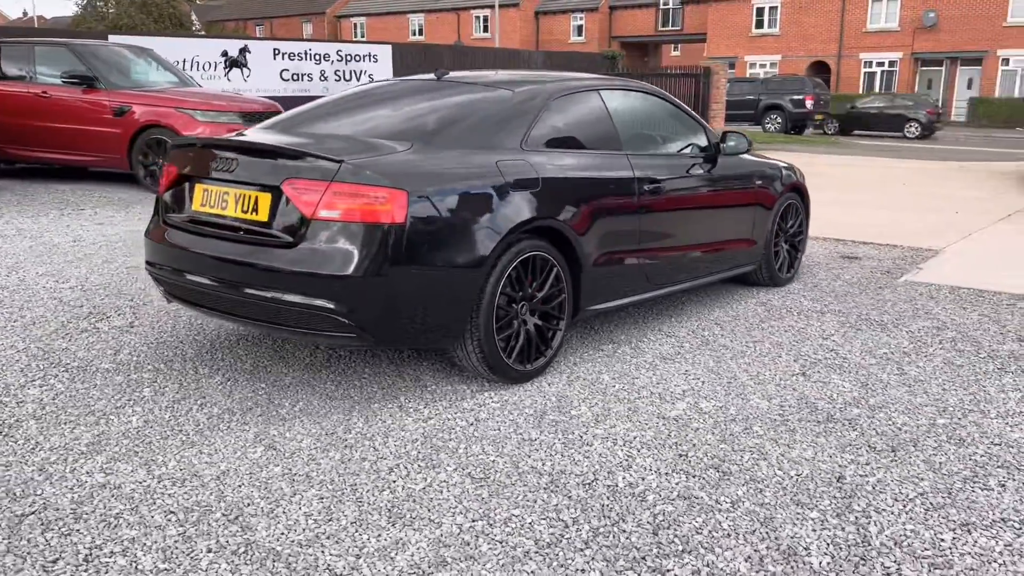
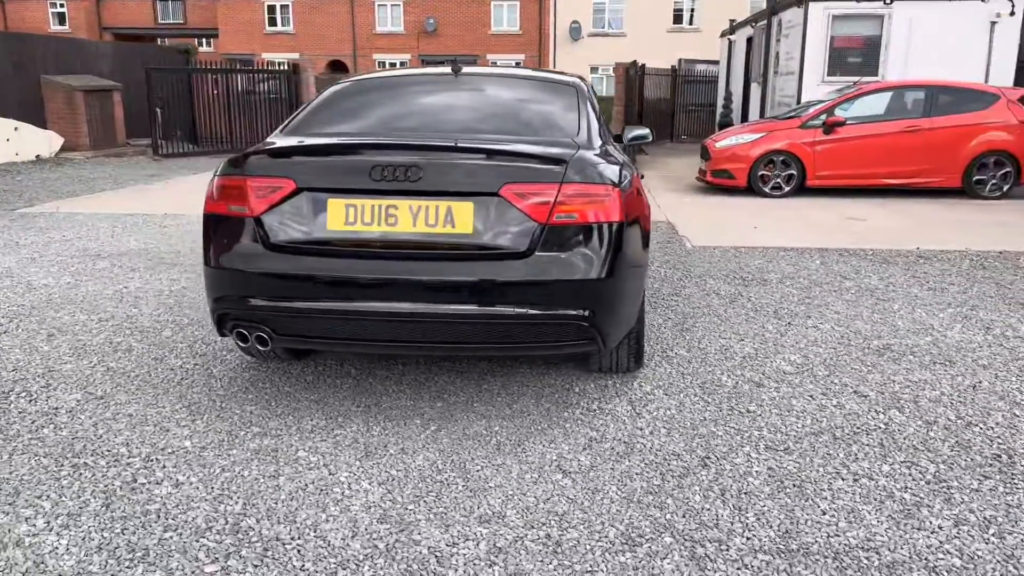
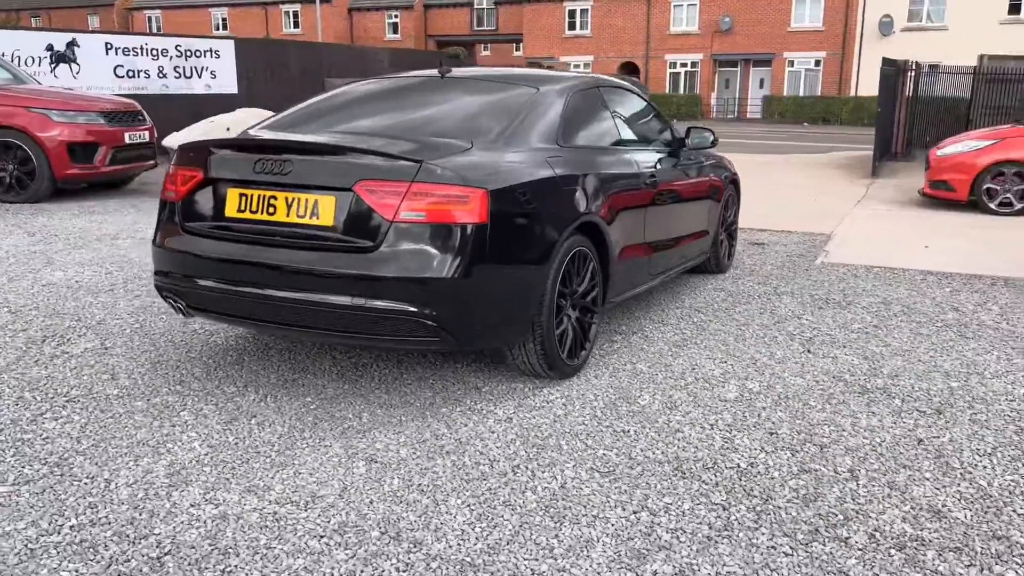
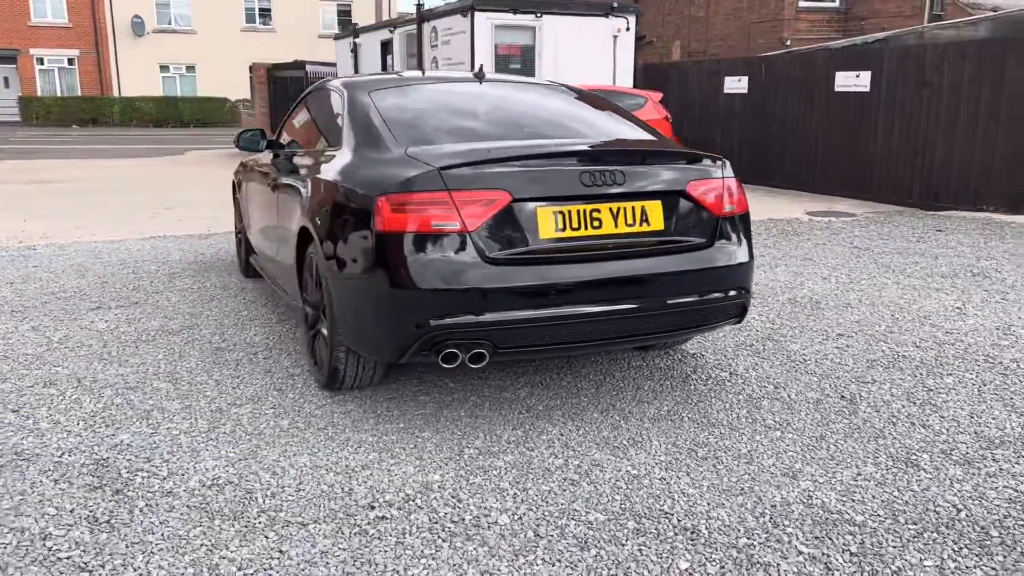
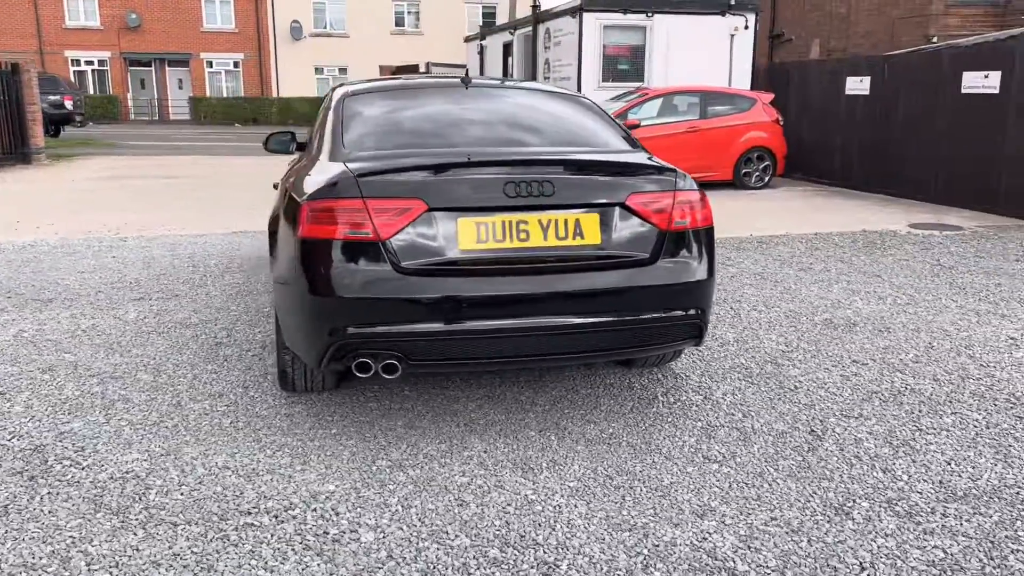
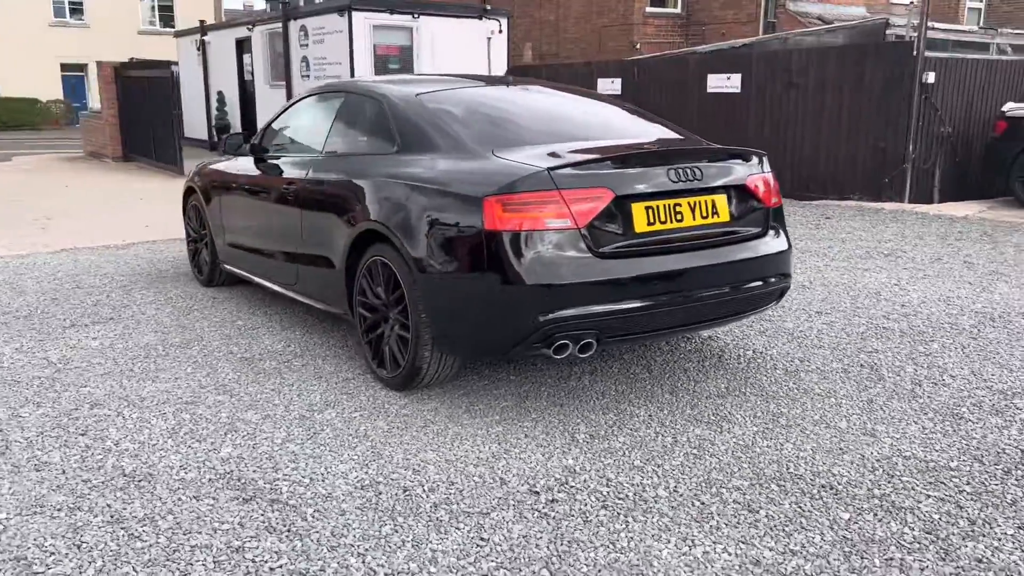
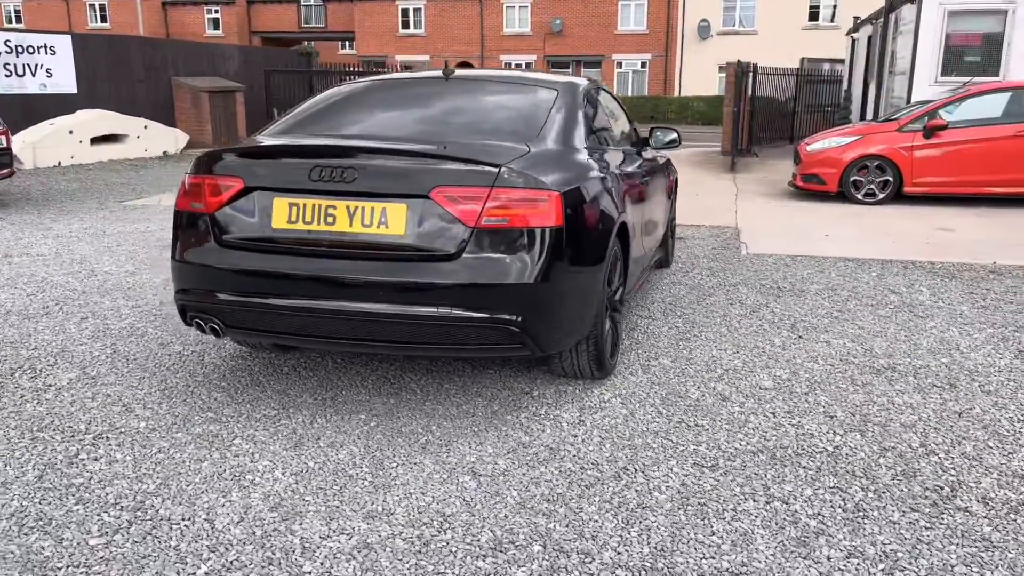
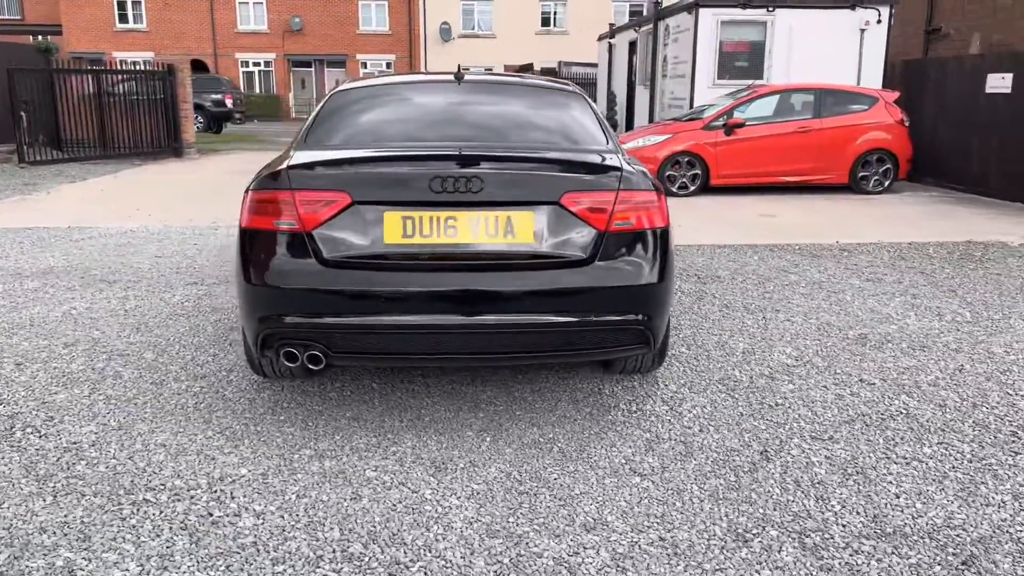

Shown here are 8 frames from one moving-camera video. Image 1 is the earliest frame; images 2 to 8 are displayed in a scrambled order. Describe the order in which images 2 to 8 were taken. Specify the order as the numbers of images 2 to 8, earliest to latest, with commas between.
3, 7, 2, 8, 5, 4, 6
